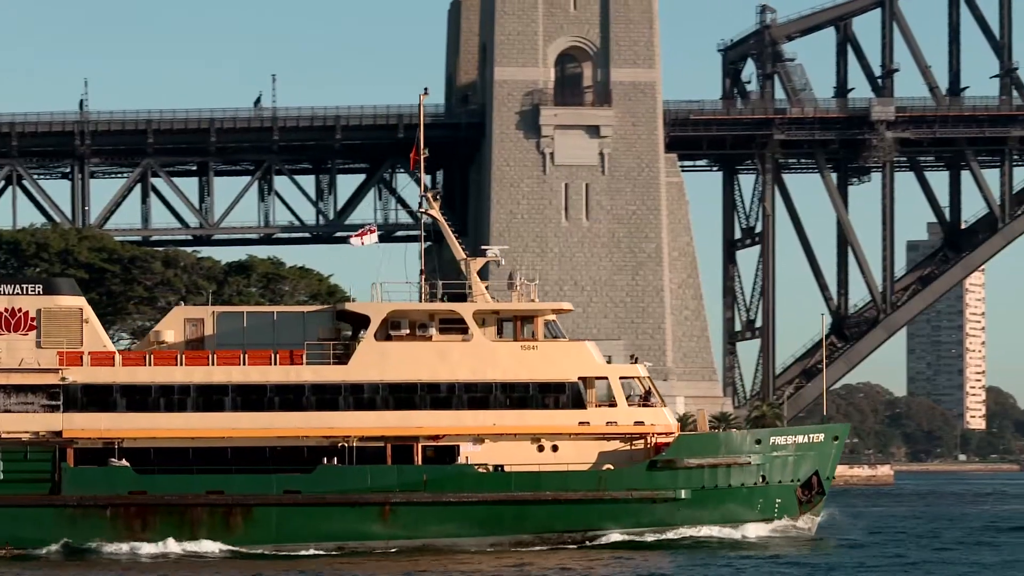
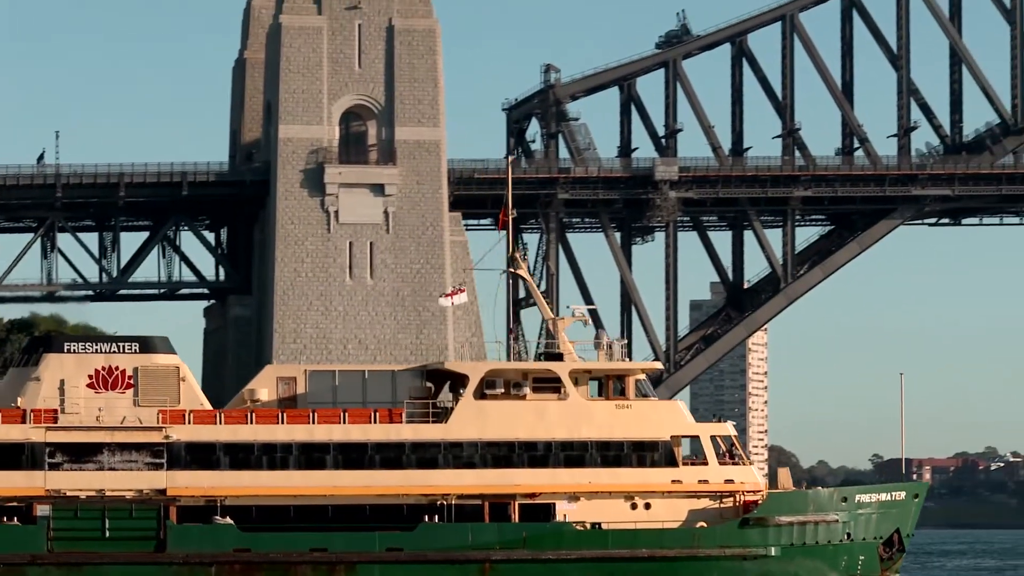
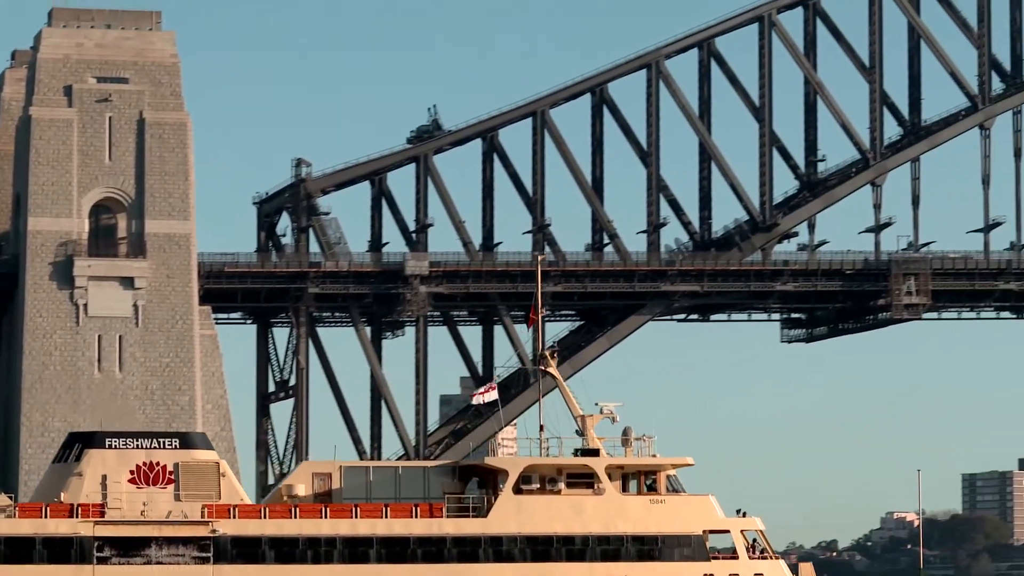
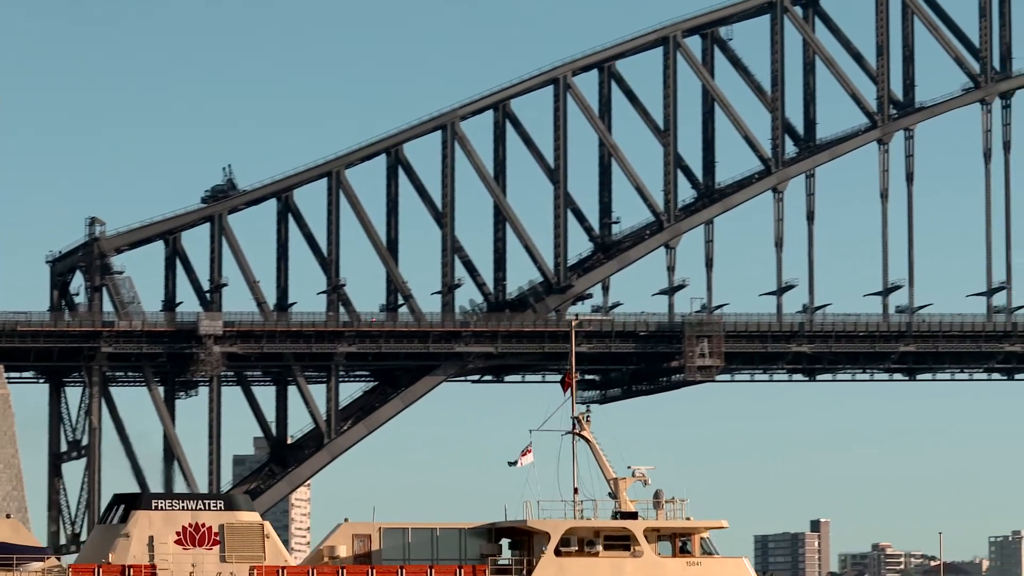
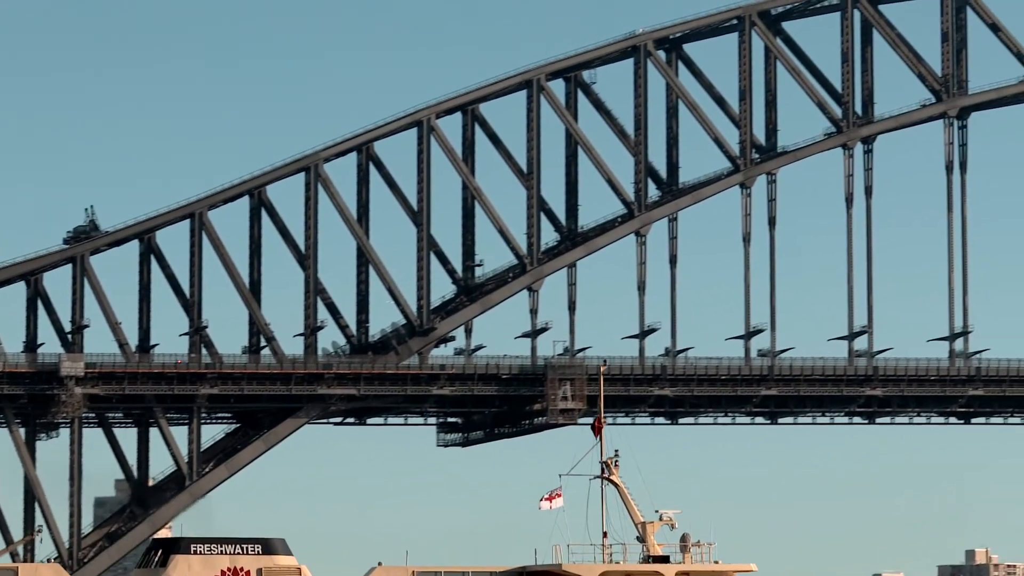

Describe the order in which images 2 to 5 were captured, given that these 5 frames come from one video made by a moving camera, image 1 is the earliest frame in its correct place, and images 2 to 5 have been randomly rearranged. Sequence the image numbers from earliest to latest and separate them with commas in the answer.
2, 3, 4, 5
